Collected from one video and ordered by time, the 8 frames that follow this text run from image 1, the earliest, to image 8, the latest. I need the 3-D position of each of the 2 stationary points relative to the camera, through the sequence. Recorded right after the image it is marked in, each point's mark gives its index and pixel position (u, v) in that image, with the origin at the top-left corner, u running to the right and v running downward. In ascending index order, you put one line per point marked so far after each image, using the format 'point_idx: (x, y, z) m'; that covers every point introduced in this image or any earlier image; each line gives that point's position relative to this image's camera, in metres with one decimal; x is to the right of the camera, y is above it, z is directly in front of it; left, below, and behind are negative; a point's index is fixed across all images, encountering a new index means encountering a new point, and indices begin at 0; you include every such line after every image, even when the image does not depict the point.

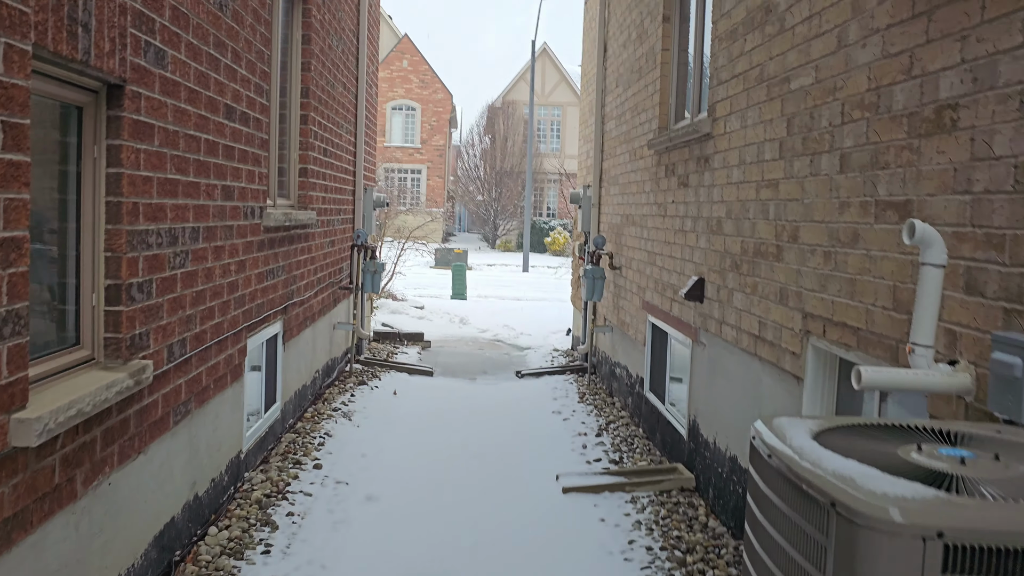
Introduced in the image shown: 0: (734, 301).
0: (+1.4, -0.1, +4.2) m
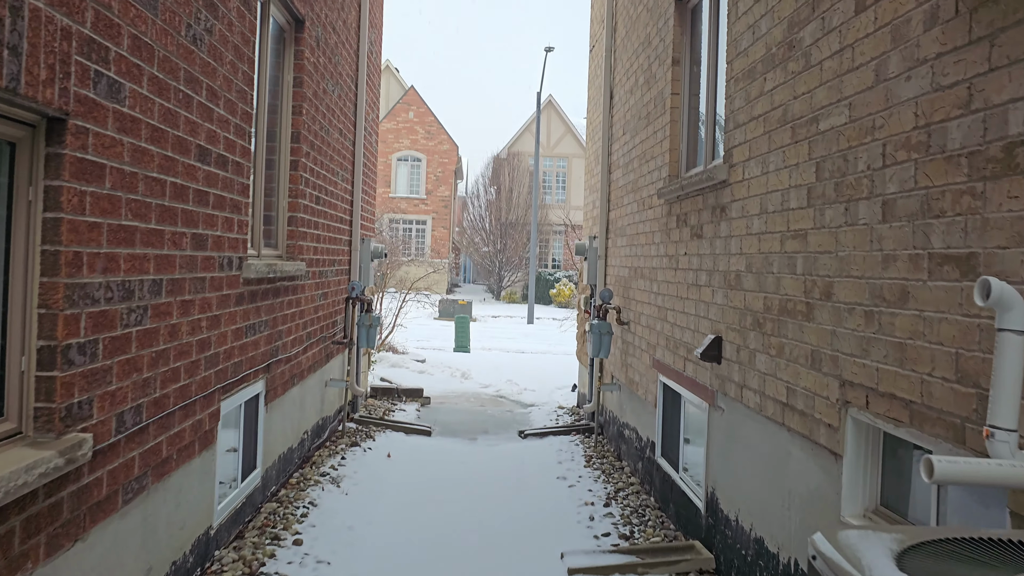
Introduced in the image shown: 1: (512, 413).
0: (+1.4, -0.4, +3.8) m
1: (0.0, -1.8, +9.6) m
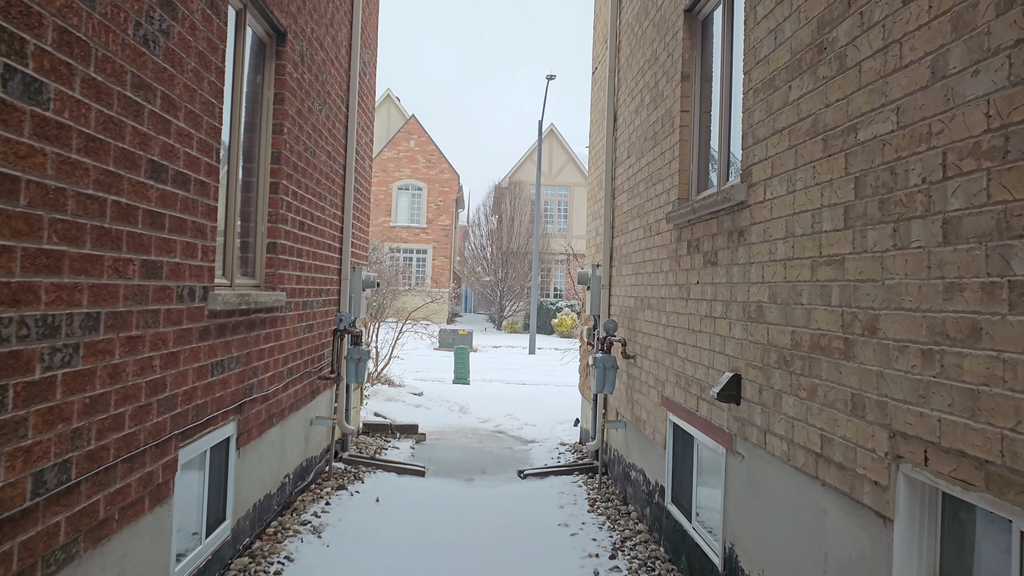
0: (+1.4, -0.6, +3.3) m
1: (0.0, -2.2, +9.1) m
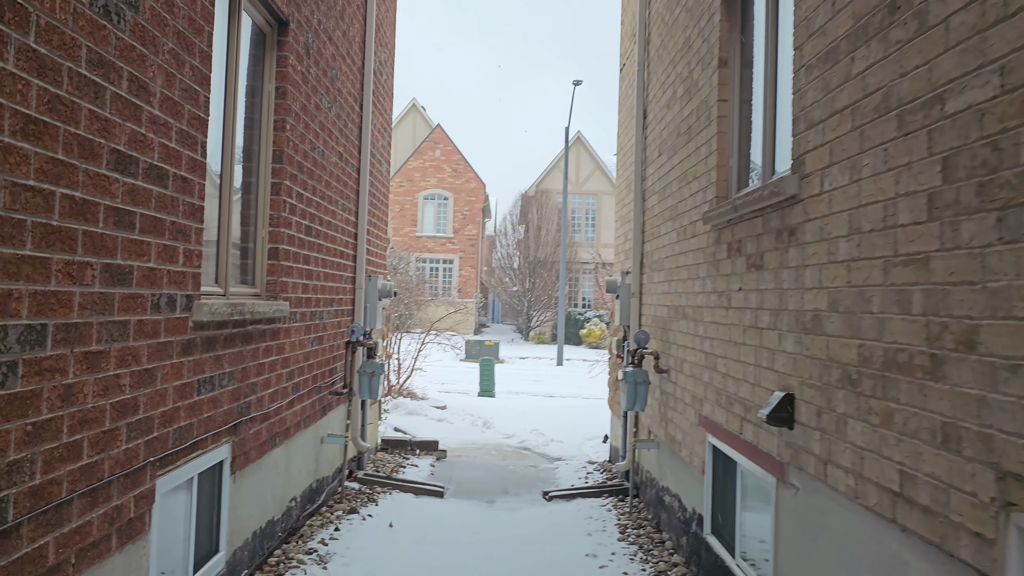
0: (+1.4, -0.6, +2.8) m
1: (+0.3, -2.4, +8.6) m
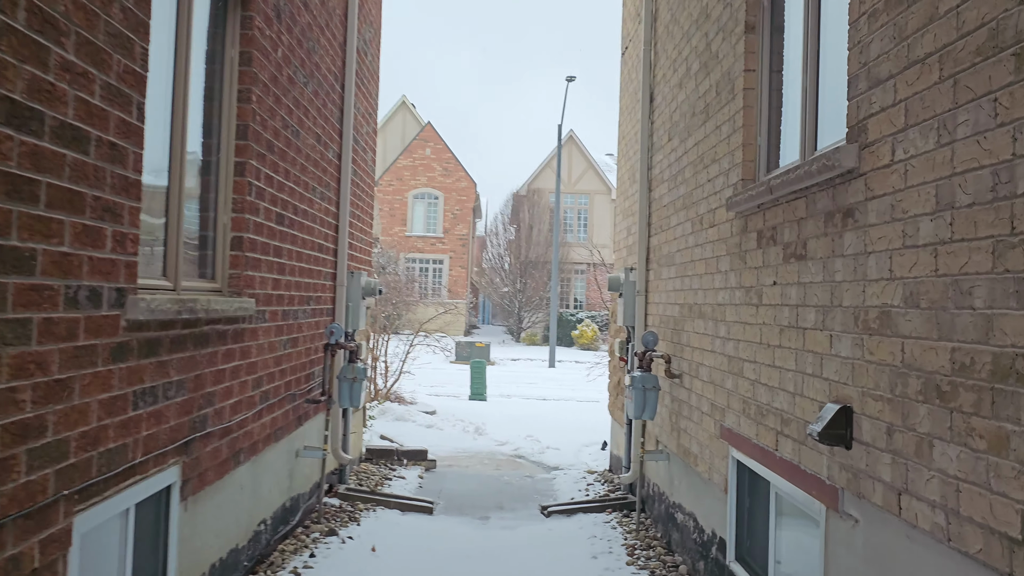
0: (+1.5, -0.6, +2.3) m
1: (+0.2, -2.3, +8.0) m
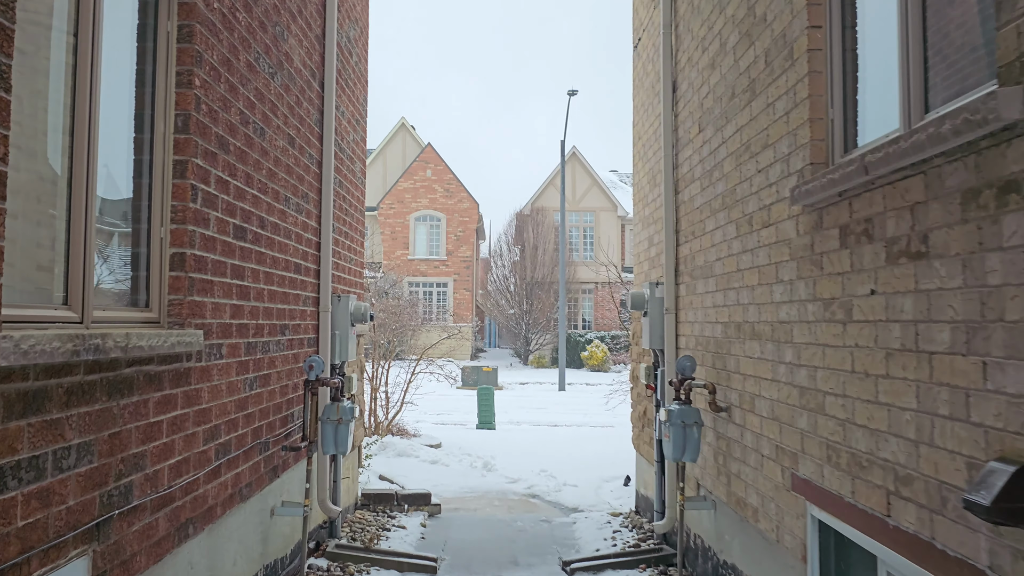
0: (+1.5, -0.6, +1.4) m
1: (+0.4, -2.6, +7.1) m
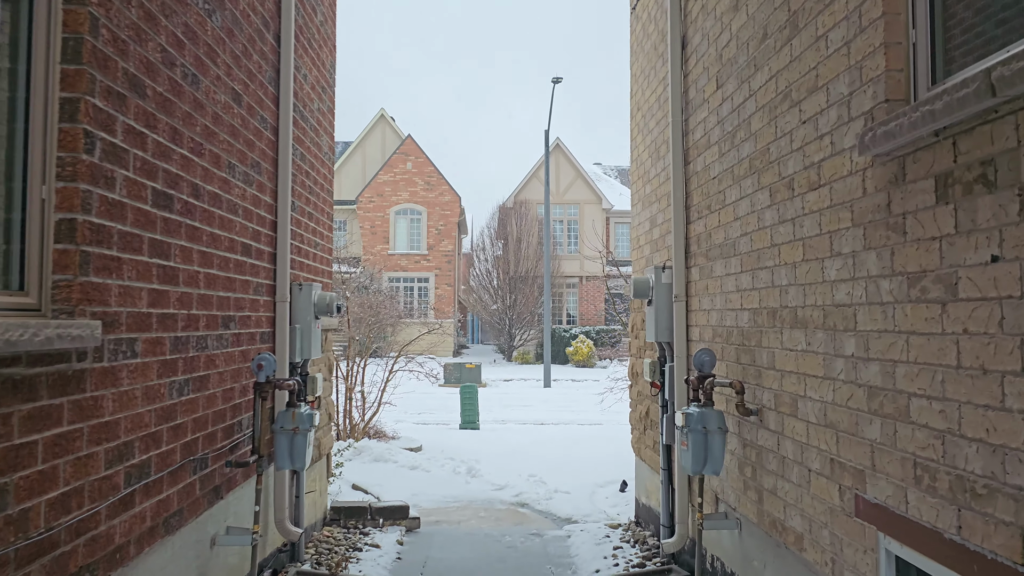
0: (+1.5, -0.5, +0.7) m
1: (+0.3, -2.4, +6.3) m
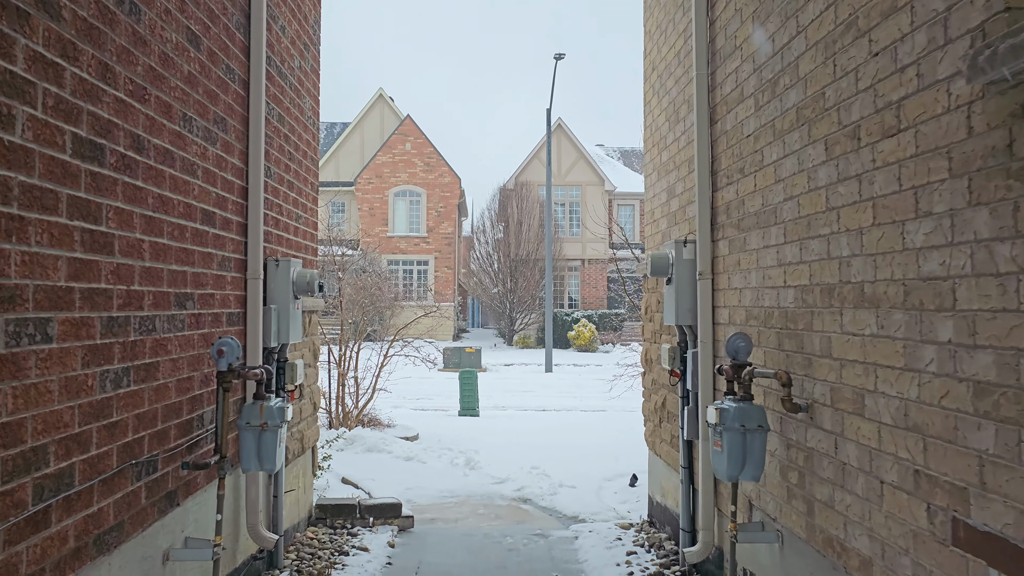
0: (+1.6, -0.4, +0.1) m
1: (+0.3, -2.2, +5.8) m
